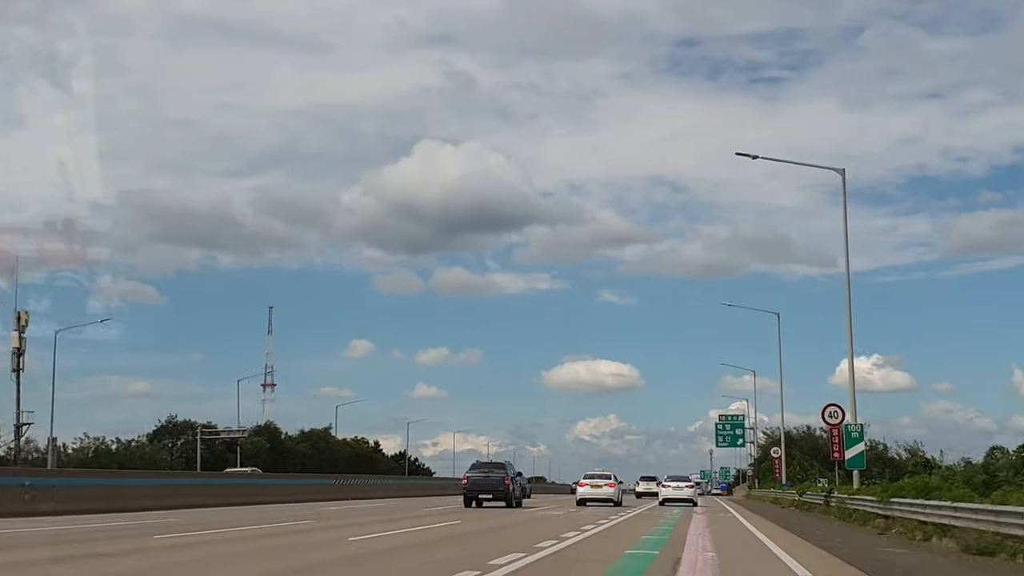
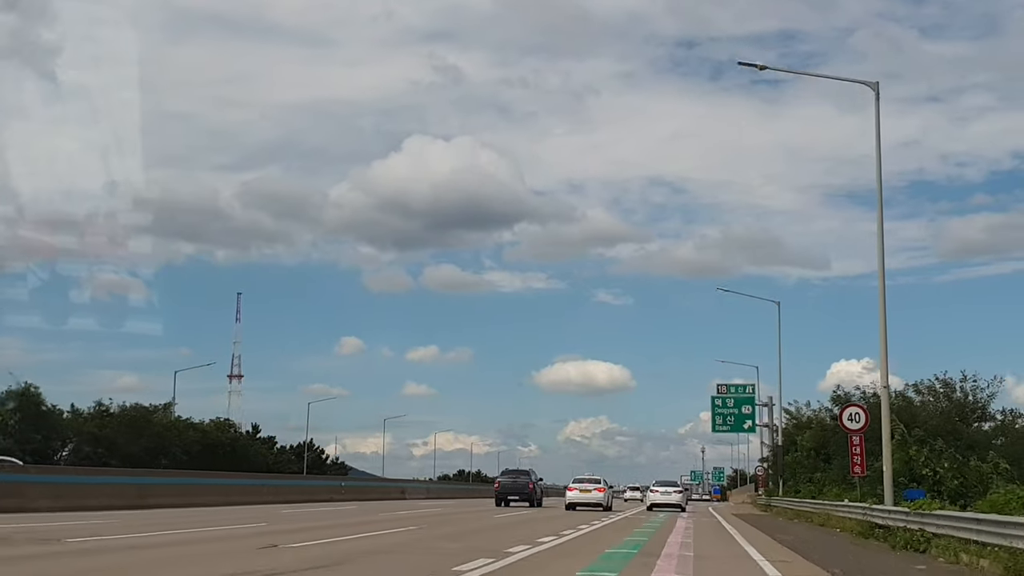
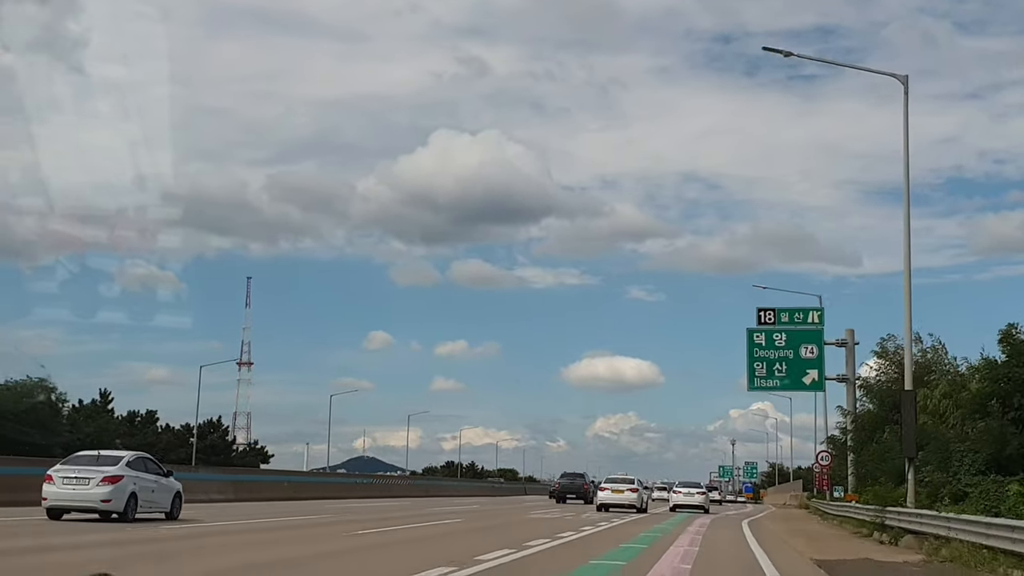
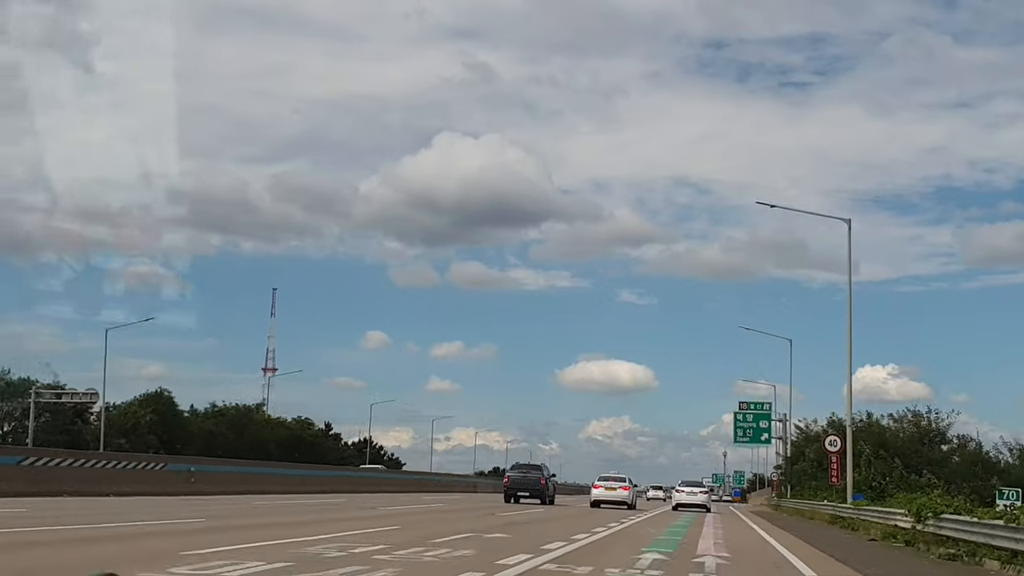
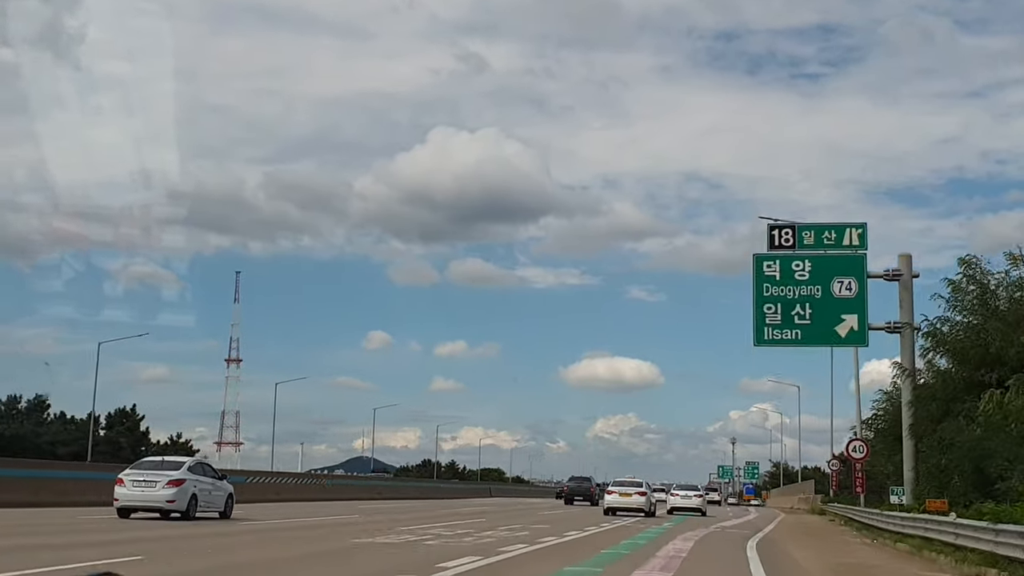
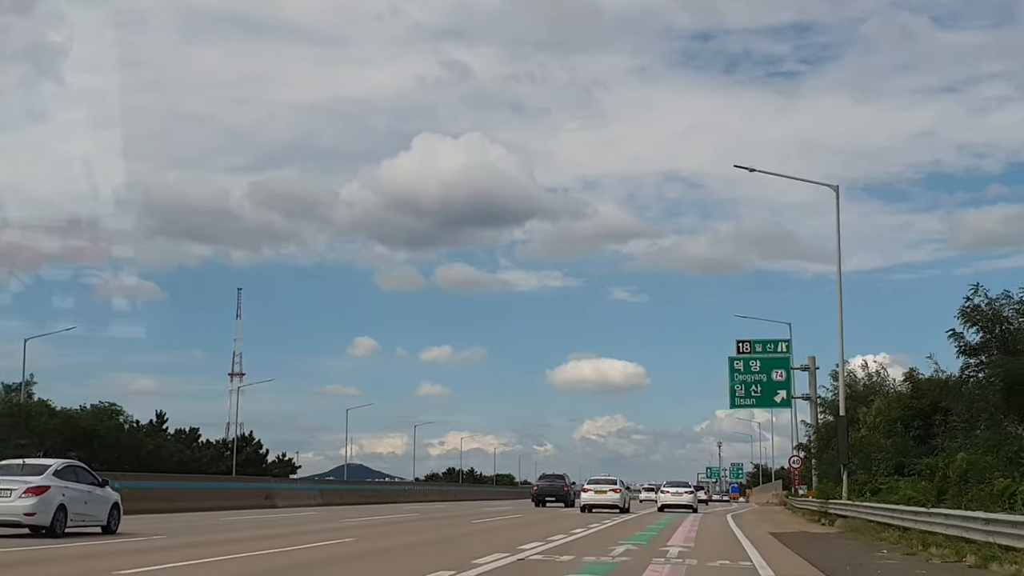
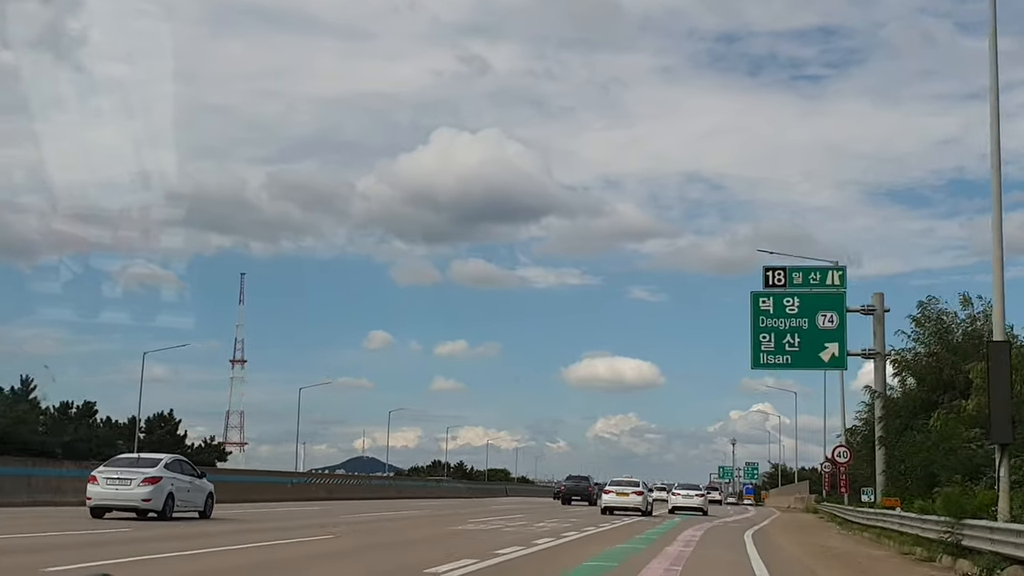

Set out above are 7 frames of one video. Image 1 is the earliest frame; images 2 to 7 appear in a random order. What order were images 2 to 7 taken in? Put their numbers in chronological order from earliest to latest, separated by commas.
4, 2, 6, 3, 7, 5
